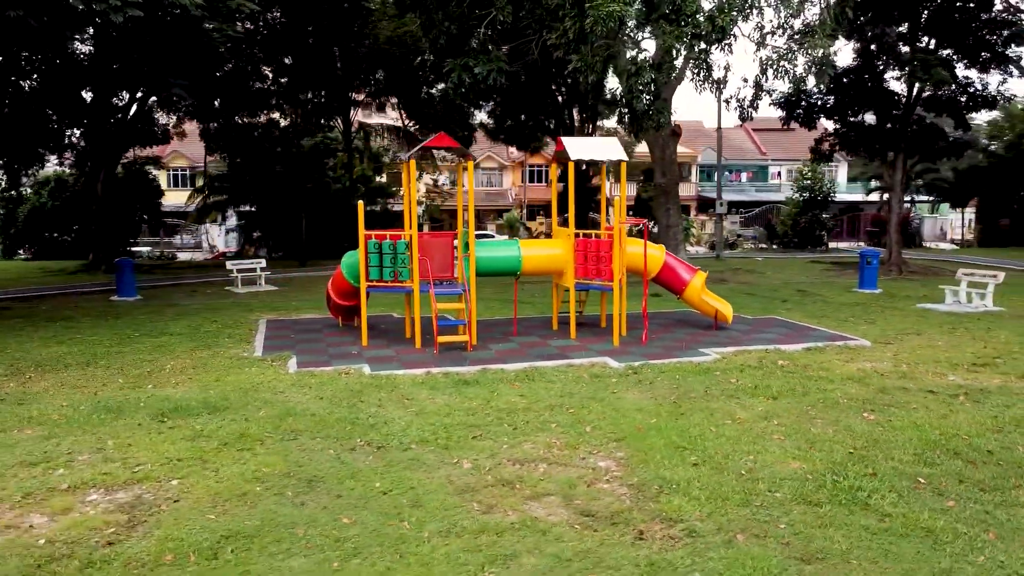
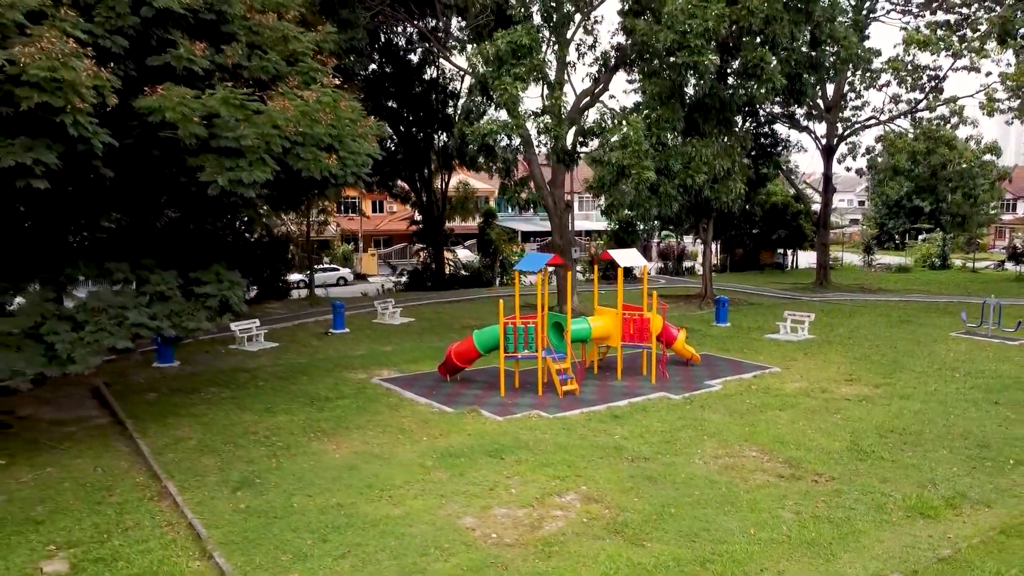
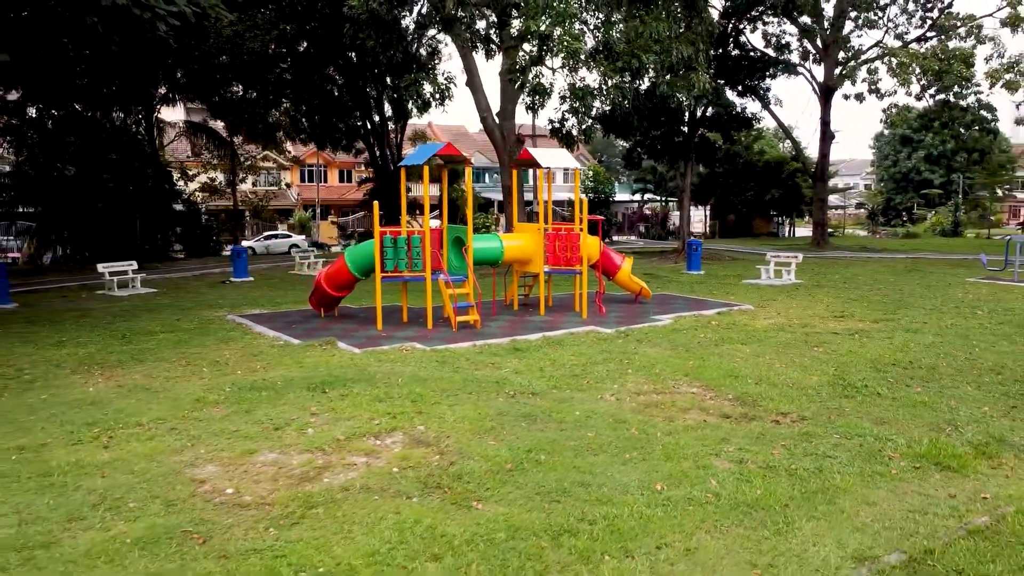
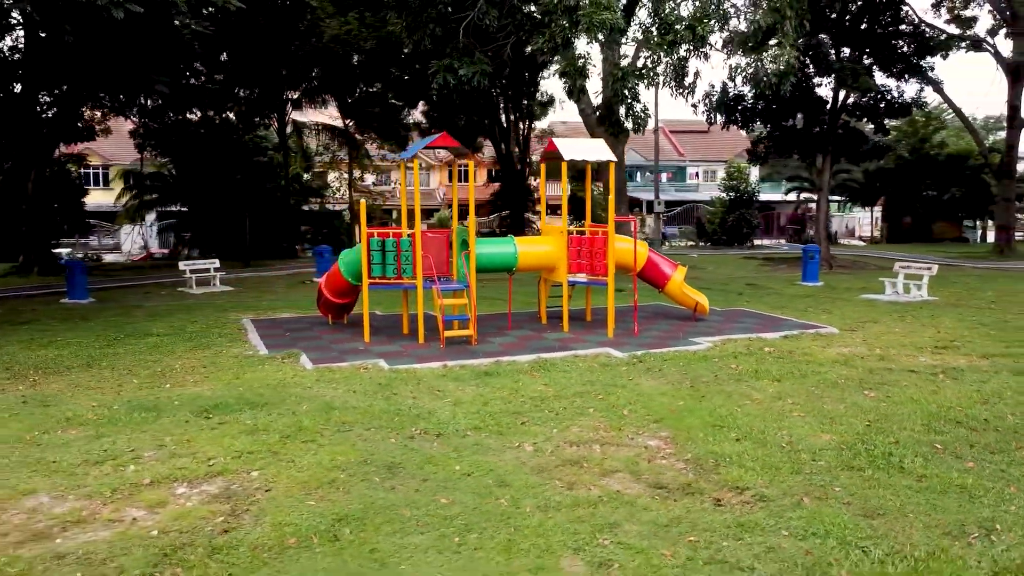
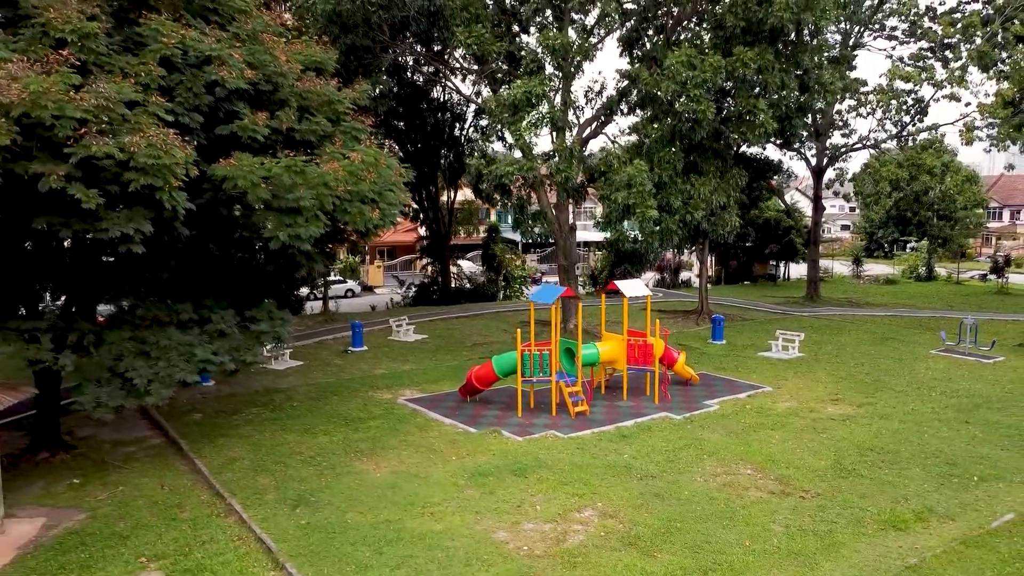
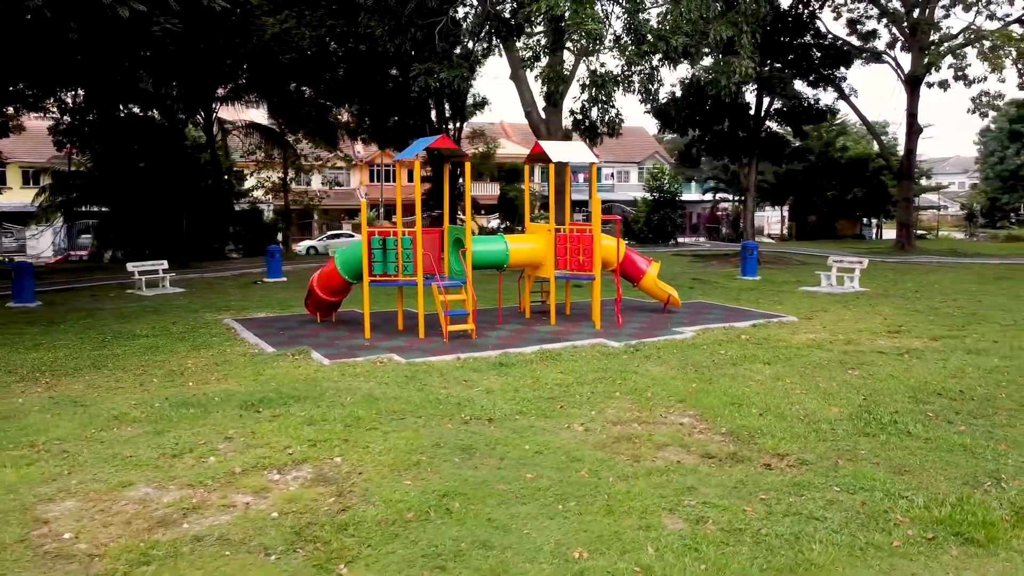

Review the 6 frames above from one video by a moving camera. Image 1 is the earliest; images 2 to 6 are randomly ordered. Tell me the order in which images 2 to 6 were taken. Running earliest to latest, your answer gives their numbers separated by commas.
4, 6, 3, 2, 5
